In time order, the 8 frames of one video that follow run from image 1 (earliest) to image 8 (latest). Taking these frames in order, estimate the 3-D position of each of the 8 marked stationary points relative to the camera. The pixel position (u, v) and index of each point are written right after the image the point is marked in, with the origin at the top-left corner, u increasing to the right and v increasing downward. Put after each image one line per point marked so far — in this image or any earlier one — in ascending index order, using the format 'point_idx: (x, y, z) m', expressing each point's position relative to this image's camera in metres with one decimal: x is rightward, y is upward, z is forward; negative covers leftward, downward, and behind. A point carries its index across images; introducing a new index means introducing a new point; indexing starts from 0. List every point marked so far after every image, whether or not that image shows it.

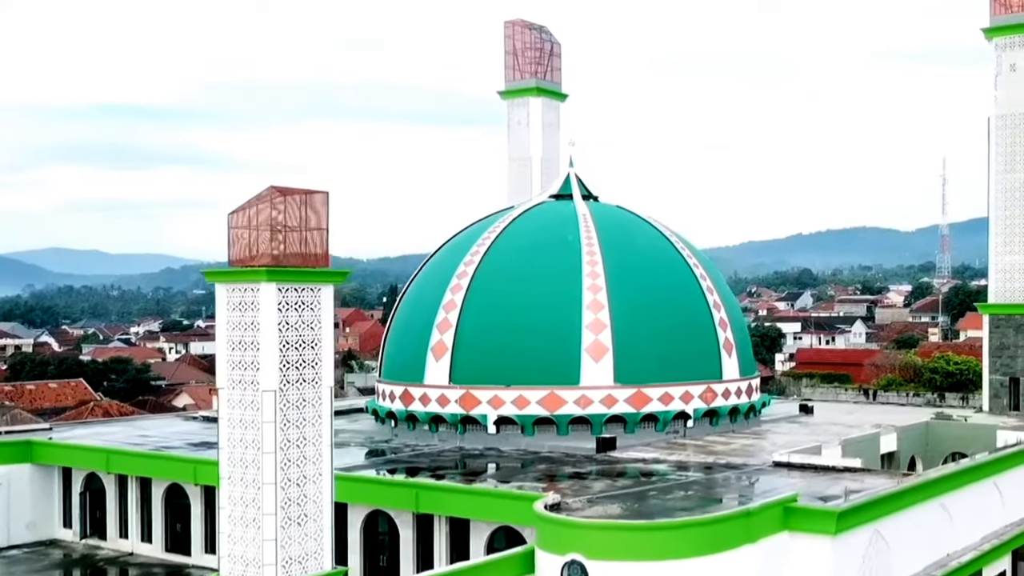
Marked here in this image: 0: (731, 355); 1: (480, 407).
0: (+3.2, -1.0, +16.4) m
1: (-0.4, -1.6, +15.1) m
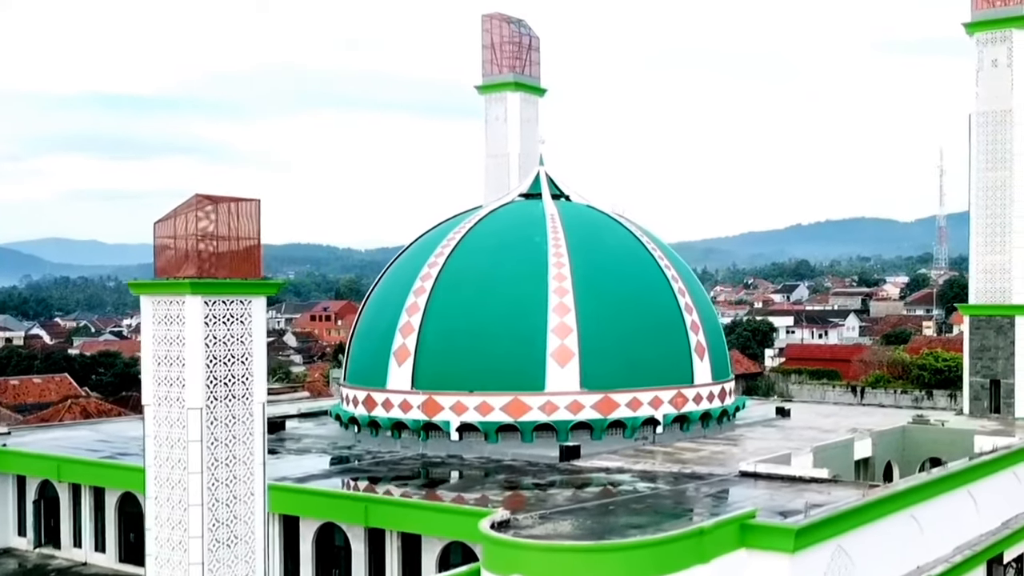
0: (+2.7, -1.0, +16.0) m
1: (-0.9, -1.6, +14.8) m
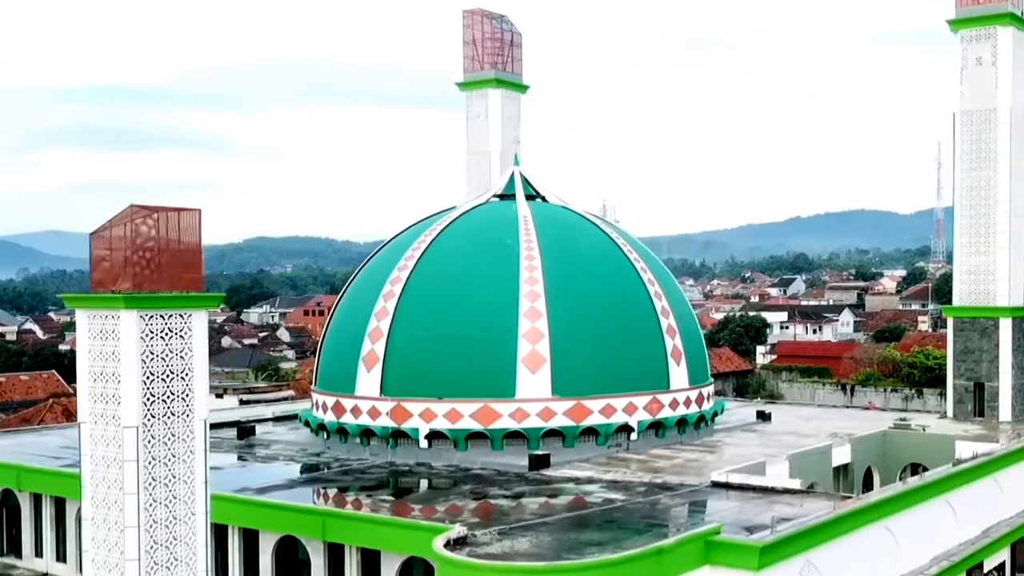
0: (+2.3, -1.0, +15.7) m
1: (-1.3, -1.7, +14.5) m
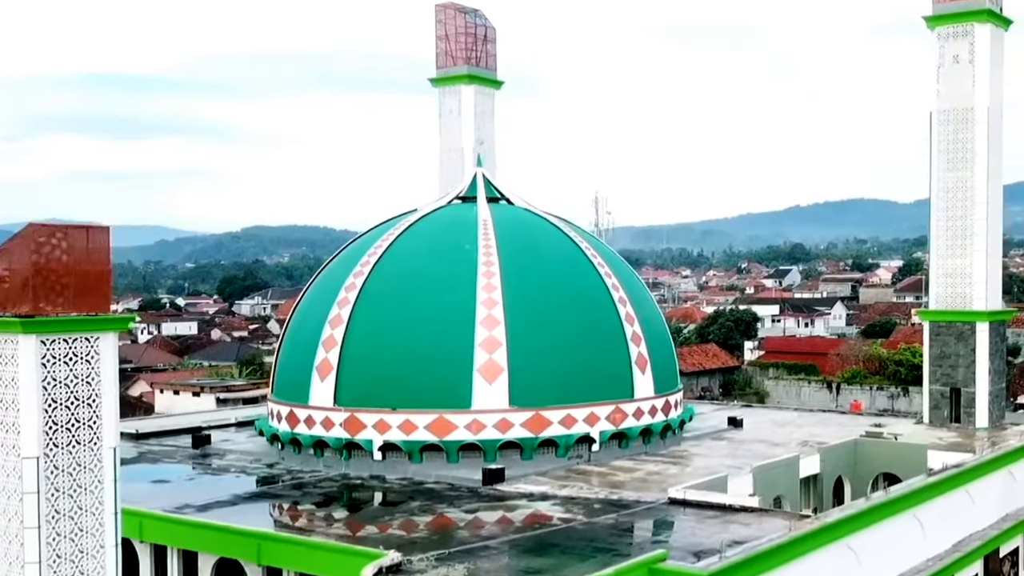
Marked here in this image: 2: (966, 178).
0: (+1.8, -1.1, +15.3) m
1: (-1.8, -1.8, +14.1) m
2: (+7.0, +1.7, +17.5) m
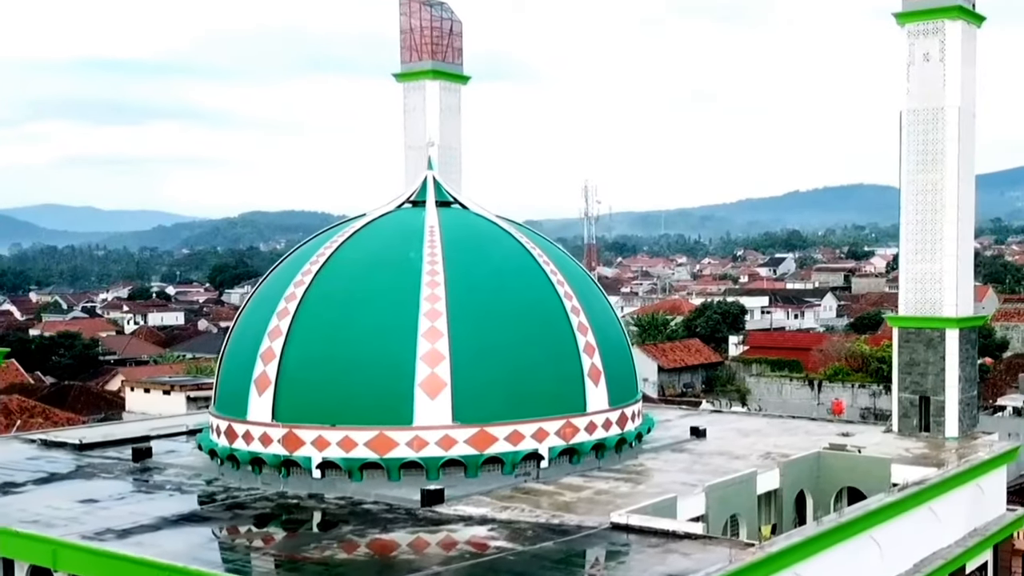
0: (+1.1, -1.2, +14.8) m
1: (-2.5, -1.9, +13.6) m
2: (+6.3, +1.6, +17.0) m
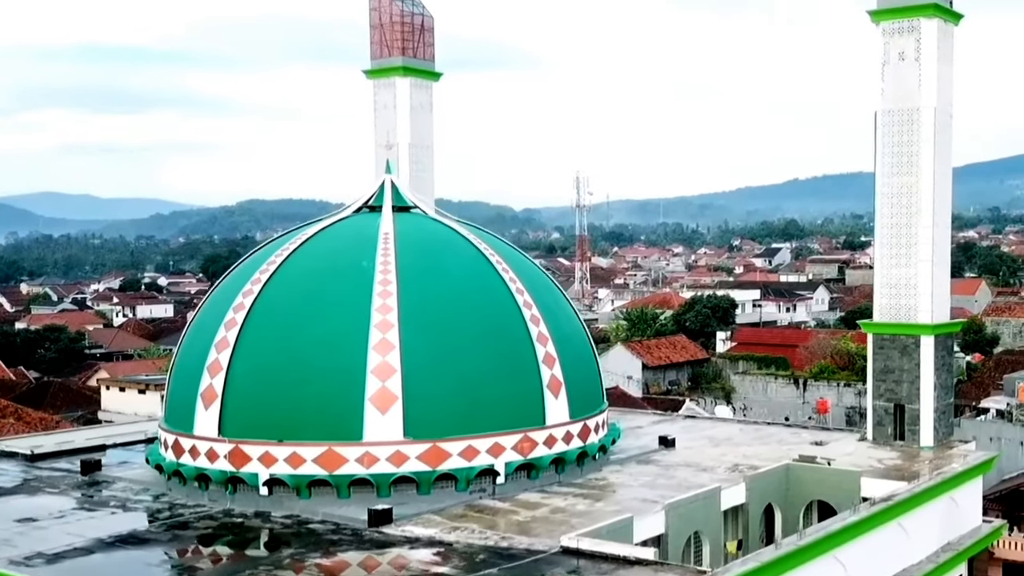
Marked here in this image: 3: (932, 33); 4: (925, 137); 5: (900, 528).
0: (+0.6, -1.4, +14.3) m
1: (-3.0, -2.0, +13.1) m
2: (+5.8, +1.5, +16.5) m
3: (+5.9, +3.6, +16.1) m
4: (+5.9, +2.1, +16.3) m
5: (+4.7, -2.9, +13.9) m
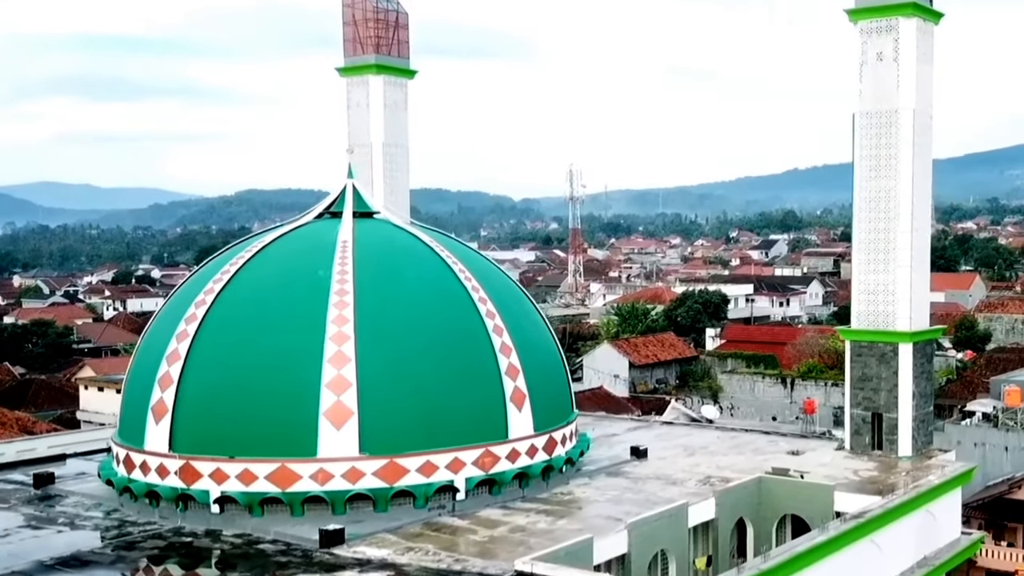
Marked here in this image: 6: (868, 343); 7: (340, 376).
0: (+0.1, -1.5, +13.9) m
1: (-3.5, -2.2, +12.7) m
2: (+5.3, +1.4, +16.0) m
3: (+5.5, +3.5, +15.7) m
4: (+5.4, +2.0, +15.8) m
5: (+4.3, -3.0, +13.5) m
6: (+5.1, -0.8, +16.4) m
7: (-1.9, -1.0, +12.8) m
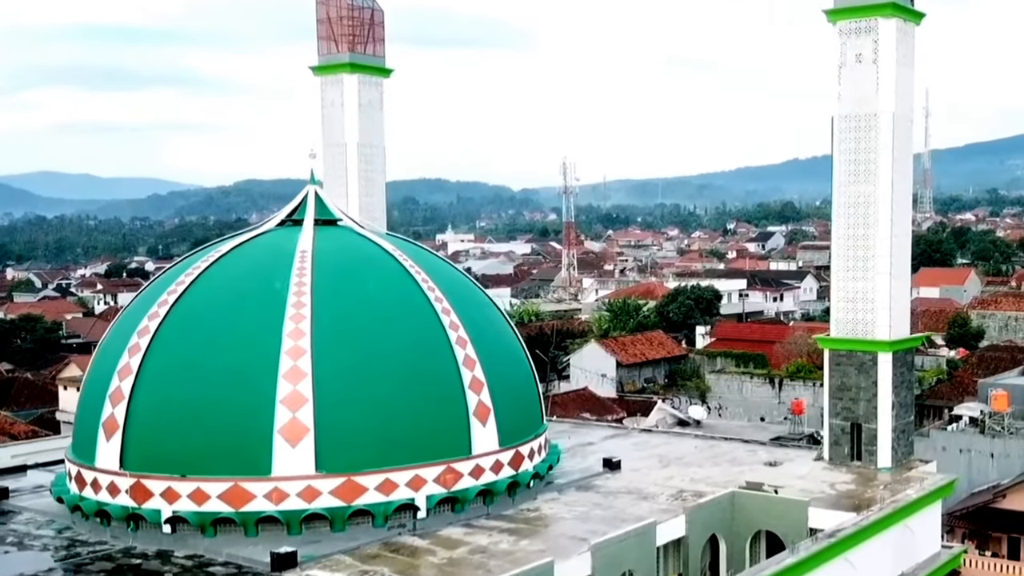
0: (-0.3, -1.6, +13.5) m
1: (-3.9, -2.3, +12.3) m
2: (+4.9, +1.3, +15.6) m
3: (+5.1, +3.4, +15.2) m
4: (+5.0, +1.9, +15.4) m
5: (+3.9, -3.2, +13.1) m
6: (+4.7, -0.9, +16.0) m
7: (-2.3, -1.1, +12.4) m
